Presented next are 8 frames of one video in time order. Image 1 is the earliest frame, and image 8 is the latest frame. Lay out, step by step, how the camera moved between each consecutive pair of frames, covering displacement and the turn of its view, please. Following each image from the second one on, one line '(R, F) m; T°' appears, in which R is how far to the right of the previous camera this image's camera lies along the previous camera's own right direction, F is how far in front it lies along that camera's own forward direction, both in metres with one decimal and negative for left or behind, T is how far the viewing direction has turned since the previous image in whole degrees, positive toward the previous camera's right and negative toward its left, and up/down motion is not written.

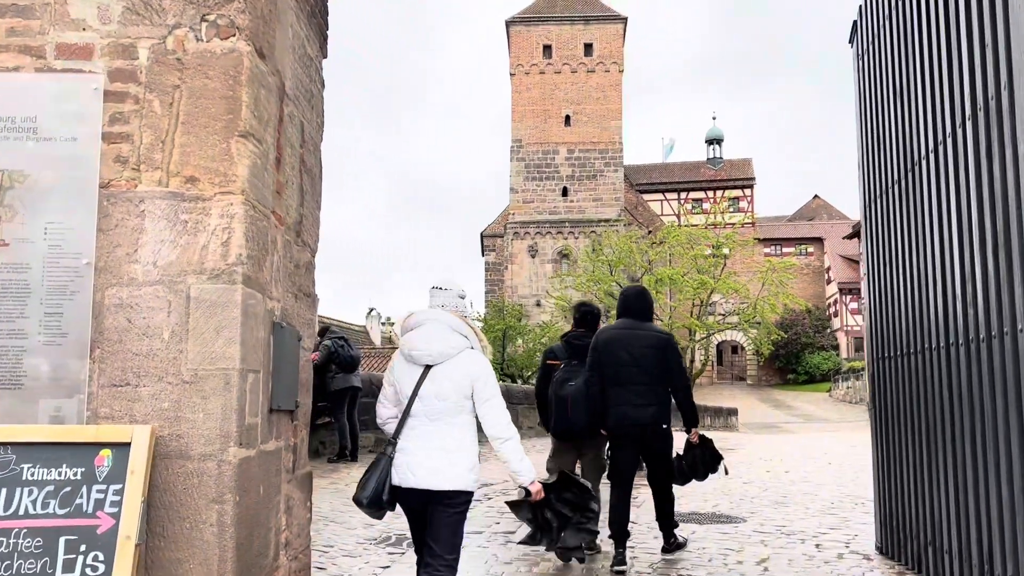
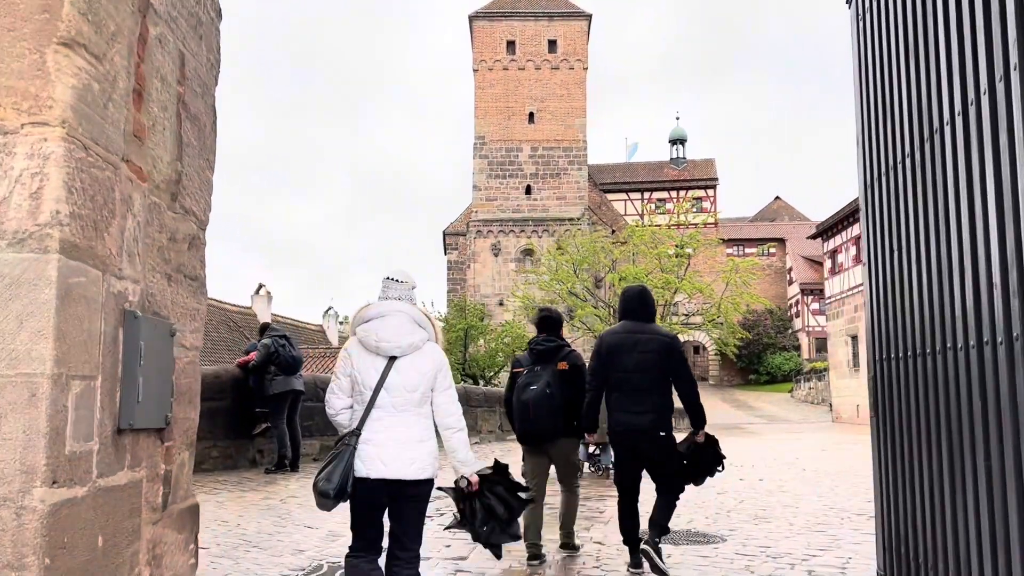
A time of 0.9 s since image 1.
(+0.1, +0.8) m; +2°
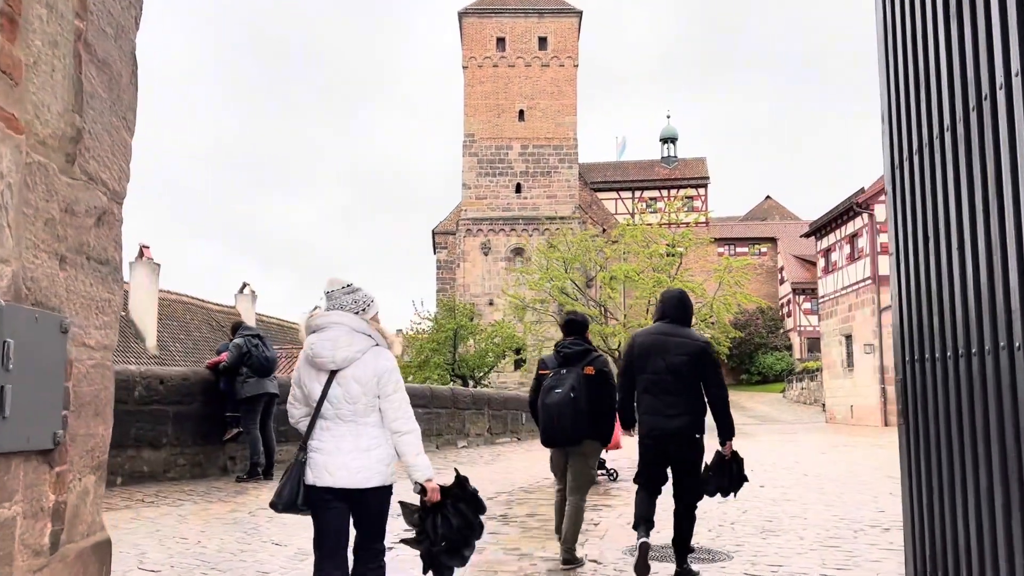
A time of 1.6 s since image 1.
(0.0, +0.5) m; +1°
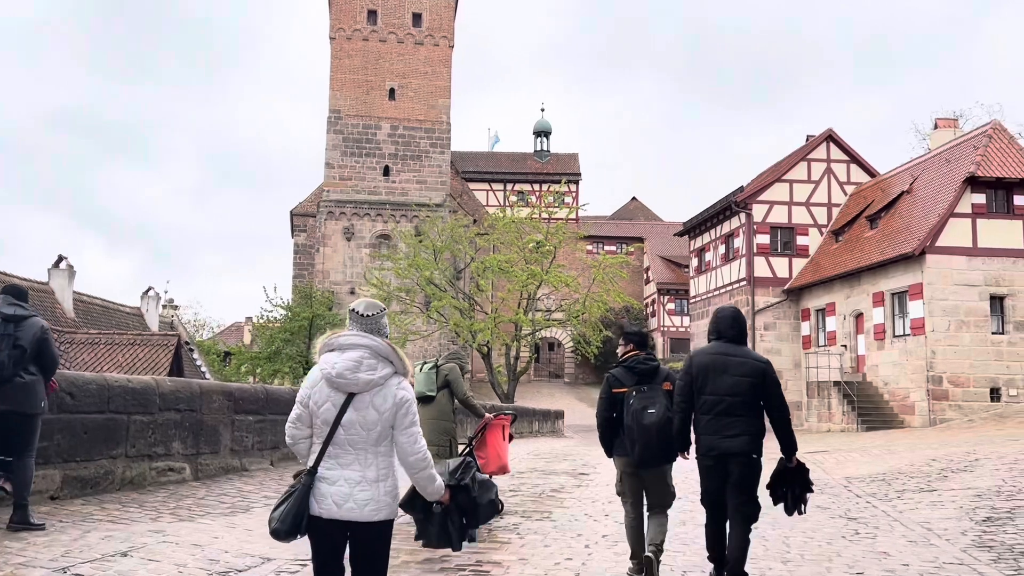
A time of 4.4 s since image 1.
(0.0, +2.2) m; +9°
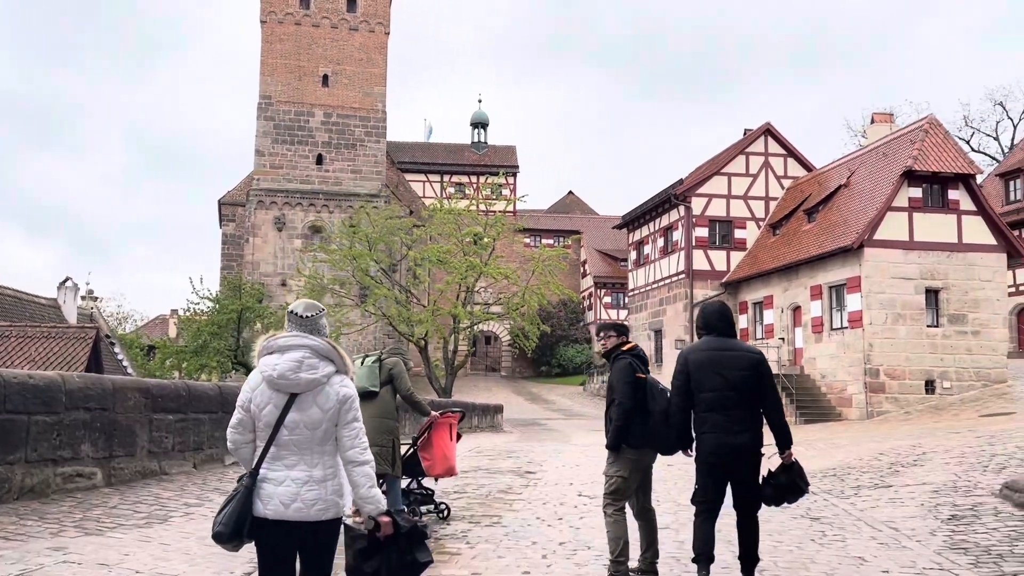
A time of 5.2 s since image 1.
(-0.1, +0.6) m; +4°
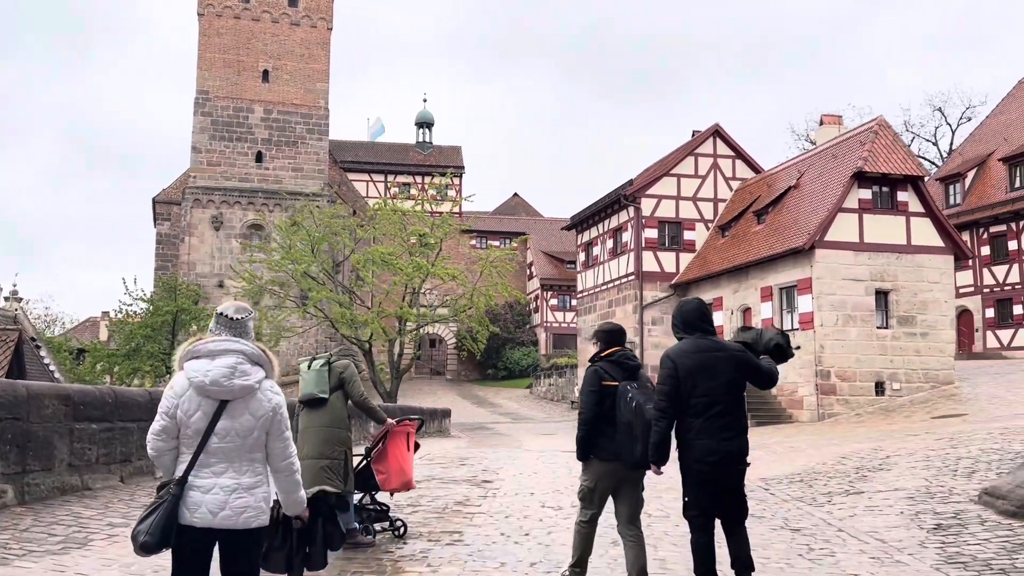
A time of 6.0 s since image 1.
(-0.2, +0.6) m; +4°
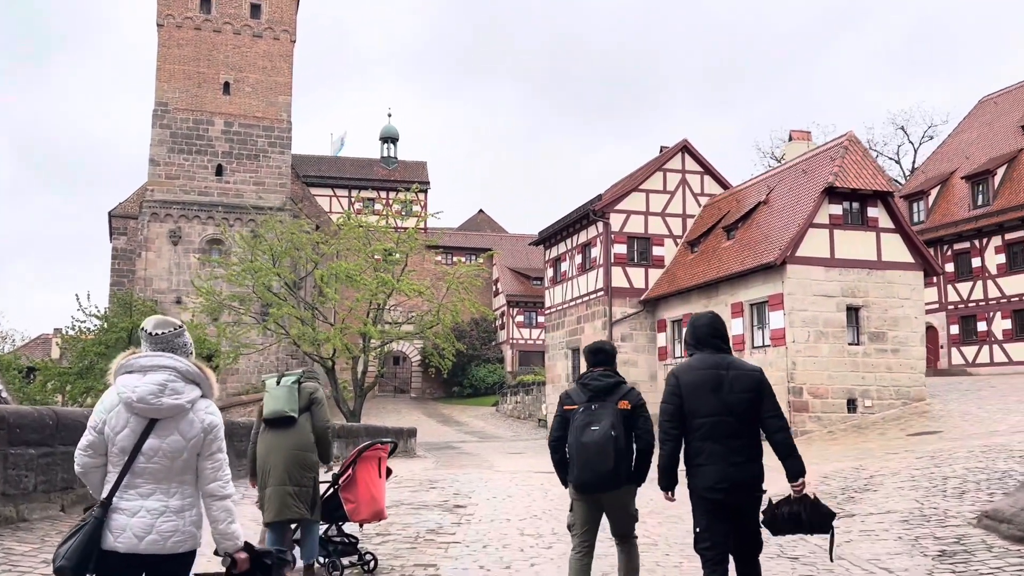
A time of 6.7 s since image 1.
(-0.1, +0.5) m; +2°
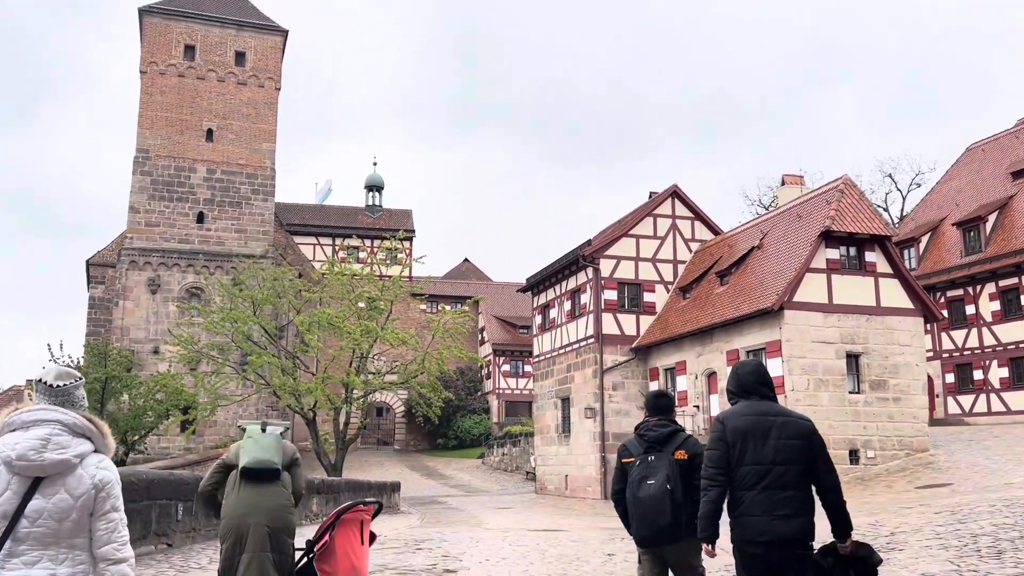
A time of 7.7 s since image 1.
(-0.1, +0.7) m; +1°
